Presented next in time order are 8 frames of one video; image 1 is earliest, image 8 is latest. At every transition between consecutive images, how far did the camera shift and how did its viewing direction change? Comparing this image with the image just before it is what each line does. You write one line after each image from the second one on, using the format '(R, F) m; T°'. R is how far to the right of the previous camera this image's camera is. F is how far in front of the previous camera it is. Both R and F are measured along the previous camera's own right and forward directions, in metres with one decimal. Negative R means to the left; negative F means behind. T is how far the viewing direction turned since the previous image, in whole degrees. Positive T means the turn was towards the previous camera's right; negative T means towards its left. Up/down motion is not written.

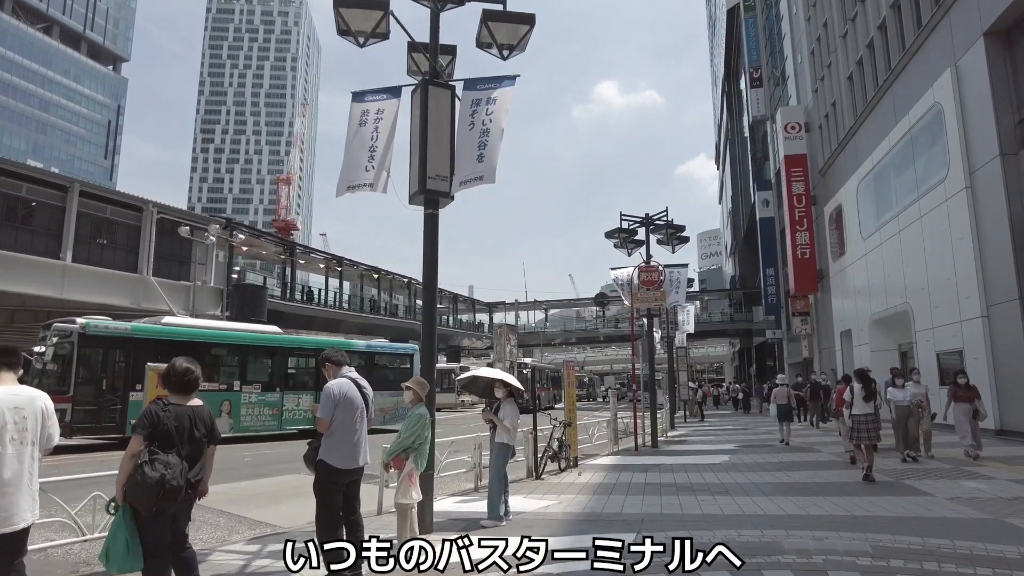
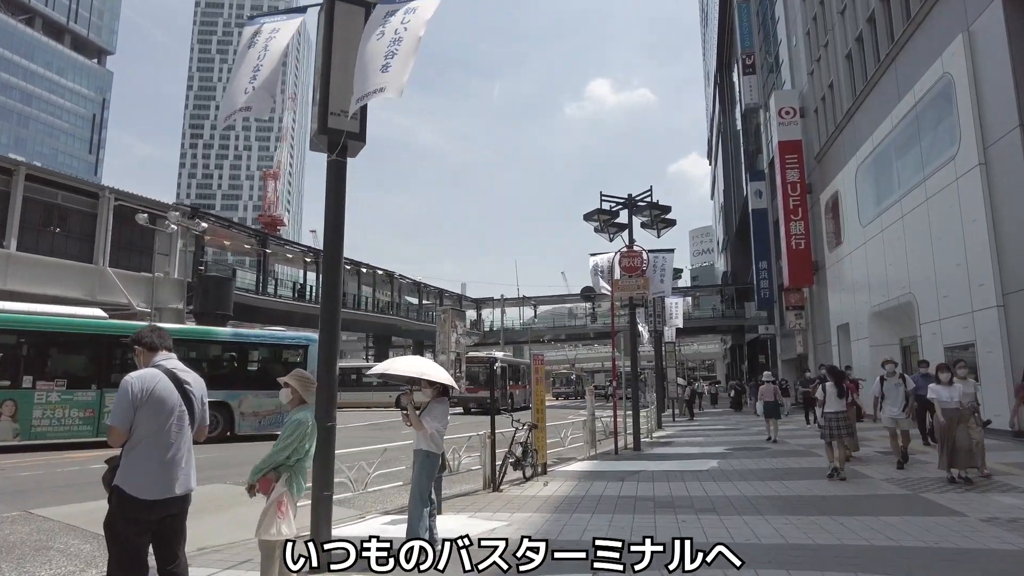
(+0.5, +1.4) m; +1°
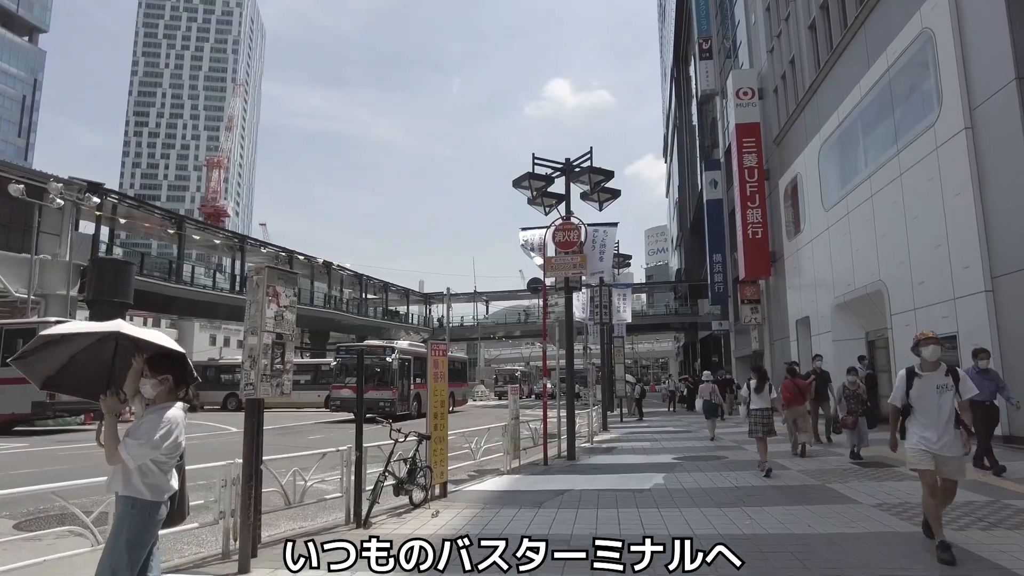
(+0.8, +2.3) m; +4°
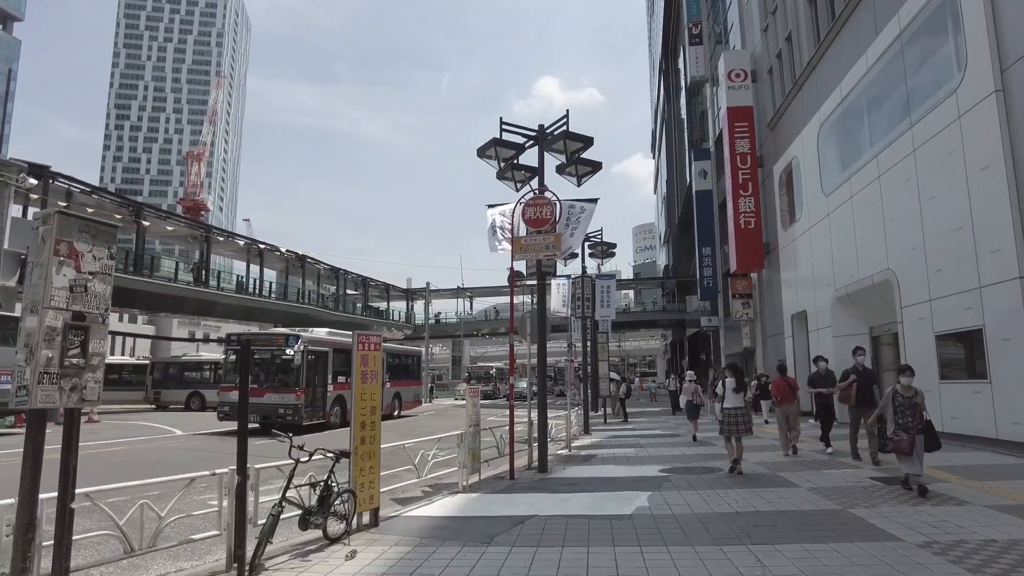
(+0.4, +1.6) m; +1°
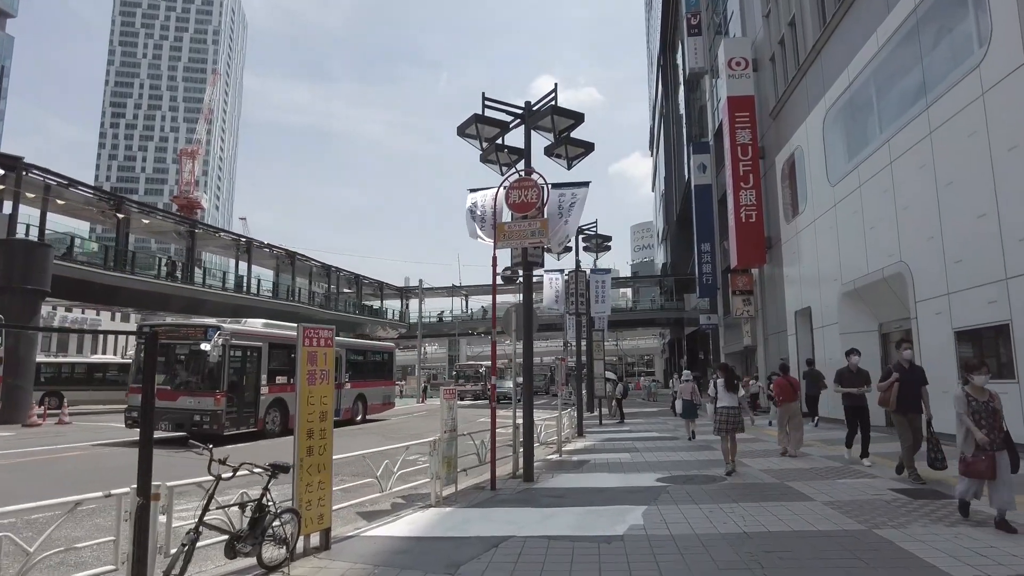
(+0.2, +0.9) m; 0°
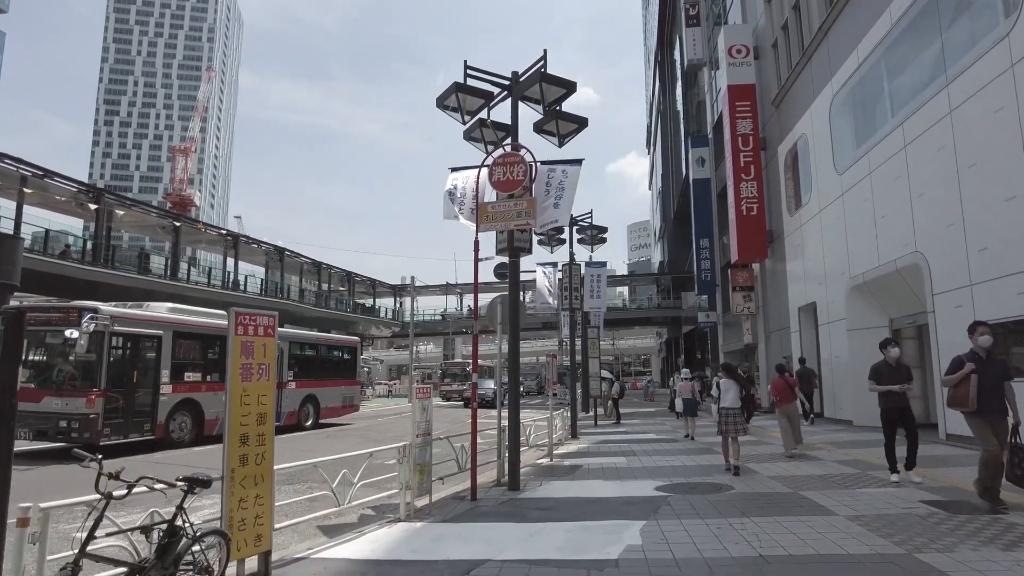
(+0.2, +0.9) m; 0°
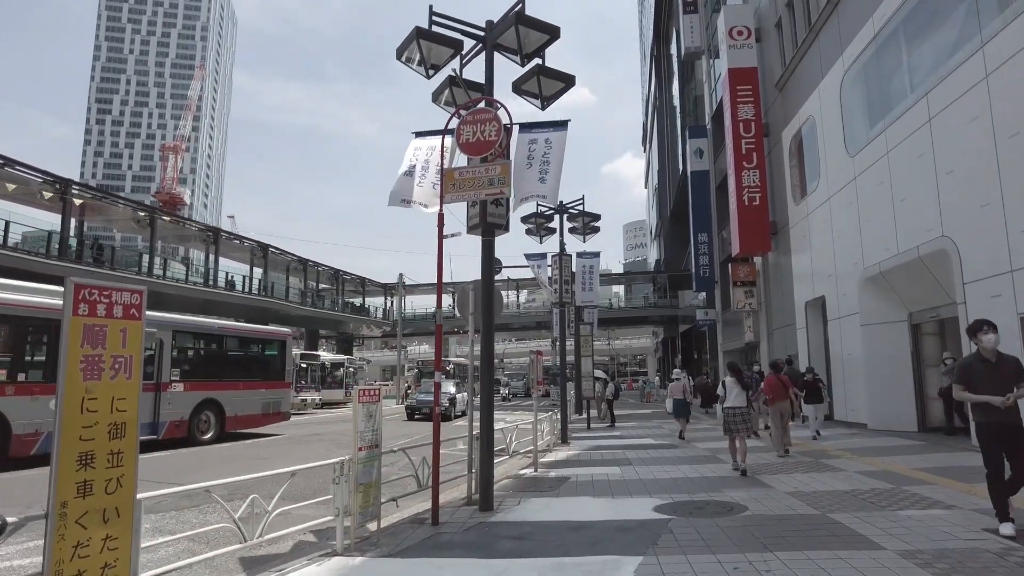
(+0.3, +1.3) m; 0°
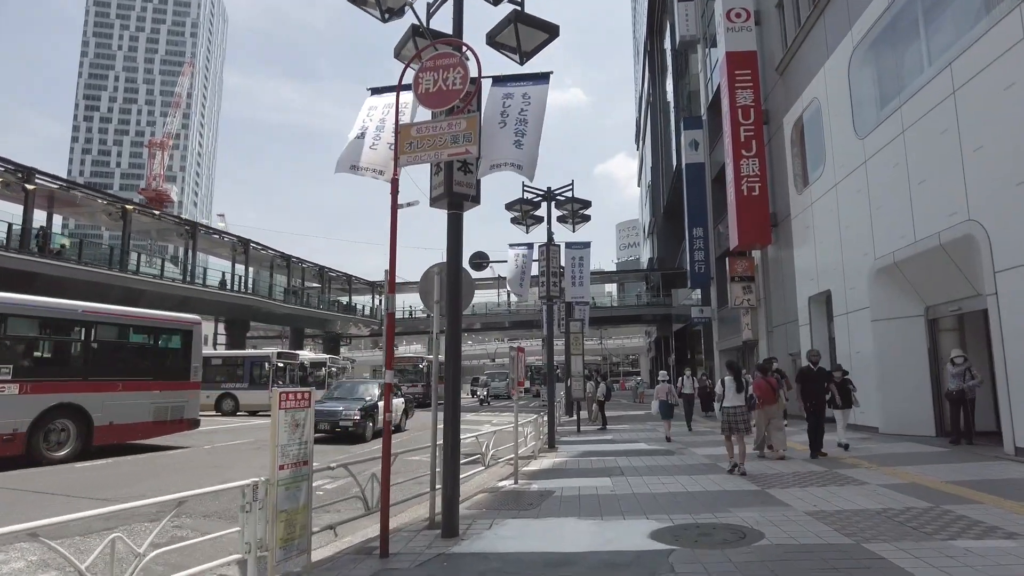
(+0.2, +1.1) m; +1°
